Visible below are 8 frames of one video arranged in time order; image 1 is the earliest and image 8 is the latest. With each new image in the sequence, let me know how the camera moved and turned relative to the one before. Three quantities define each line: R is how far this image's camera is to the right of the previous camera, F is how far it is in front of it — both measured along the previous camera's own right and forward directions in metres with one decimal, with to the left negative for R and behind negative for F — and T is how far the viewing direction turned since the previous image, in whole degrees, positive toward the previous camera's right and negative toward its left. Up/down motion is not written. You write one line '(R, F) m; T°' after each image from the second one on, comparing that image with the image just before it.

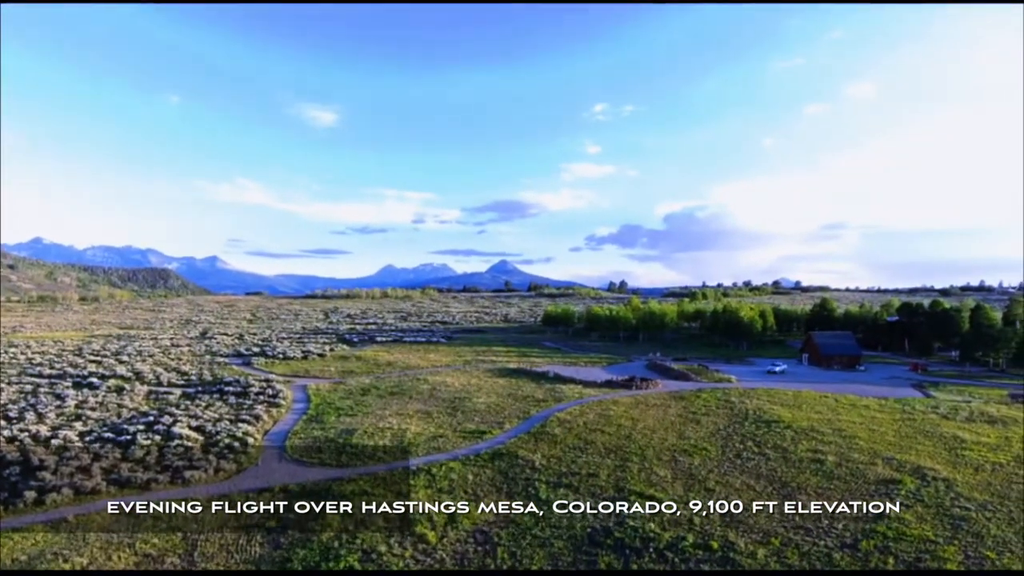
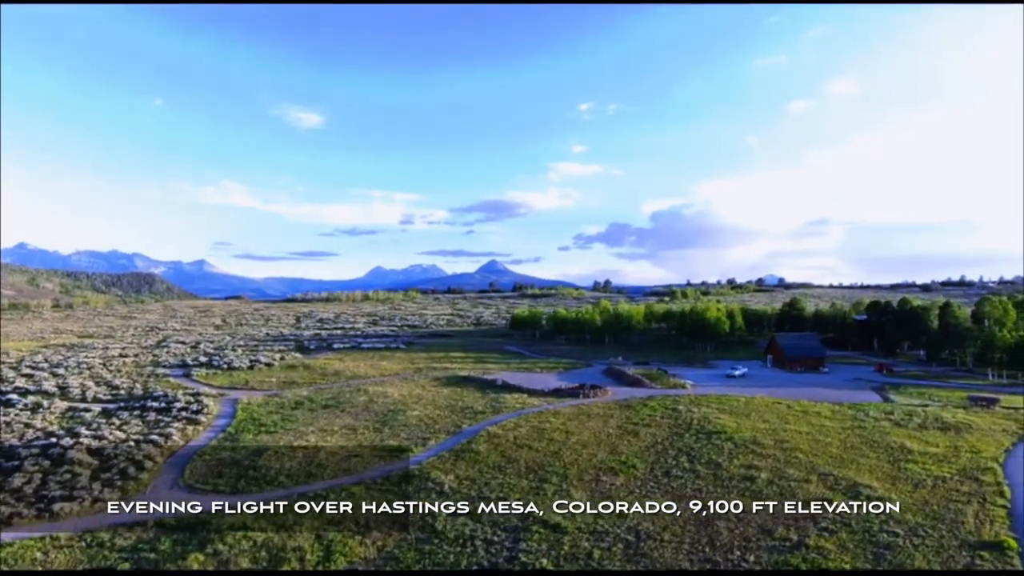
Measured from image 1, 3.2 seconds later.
(+3.4, +2.0) m; +1°
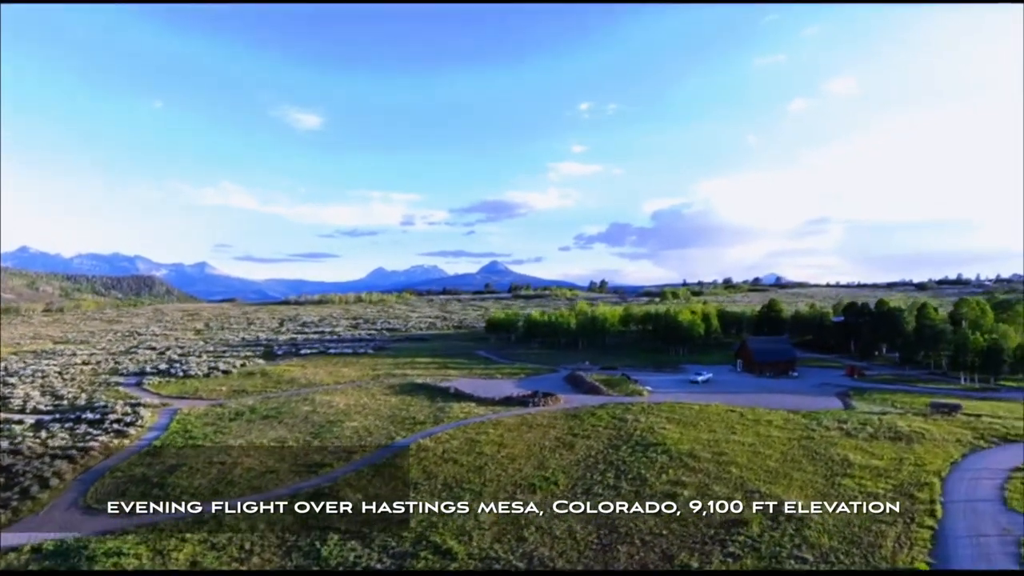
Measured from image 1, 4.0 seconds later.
(+3.6, +1.2) m; 0°
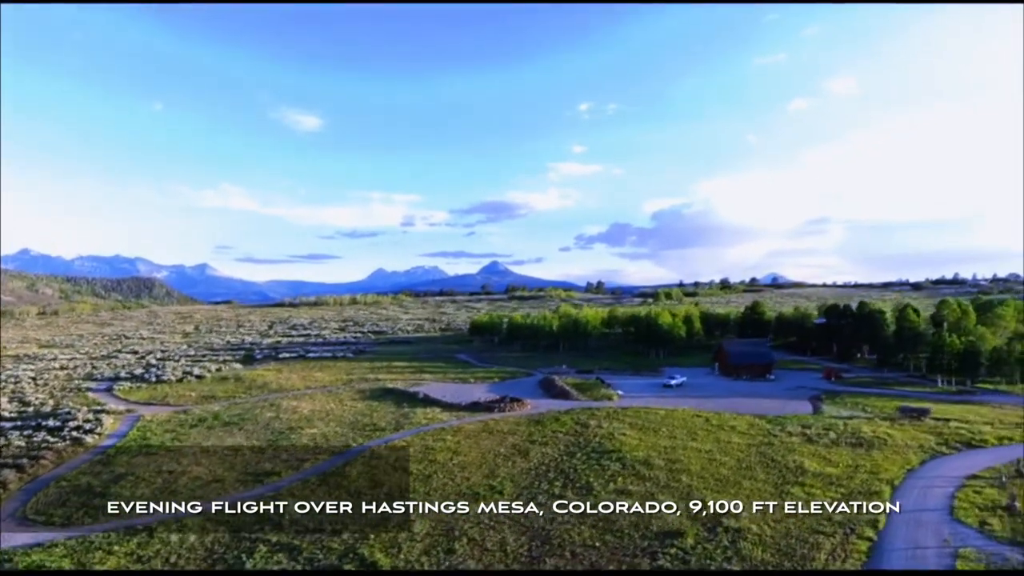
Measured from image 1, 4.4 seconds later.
(+2.3, +0.3) m; 0°
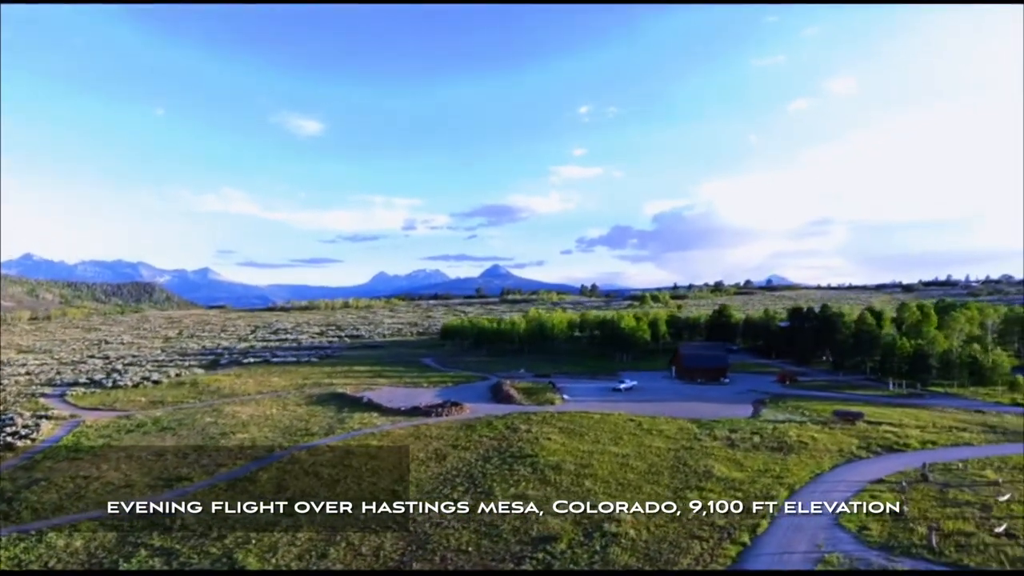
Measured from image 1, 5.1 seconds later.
(+4.2, -0.2) m; 0°
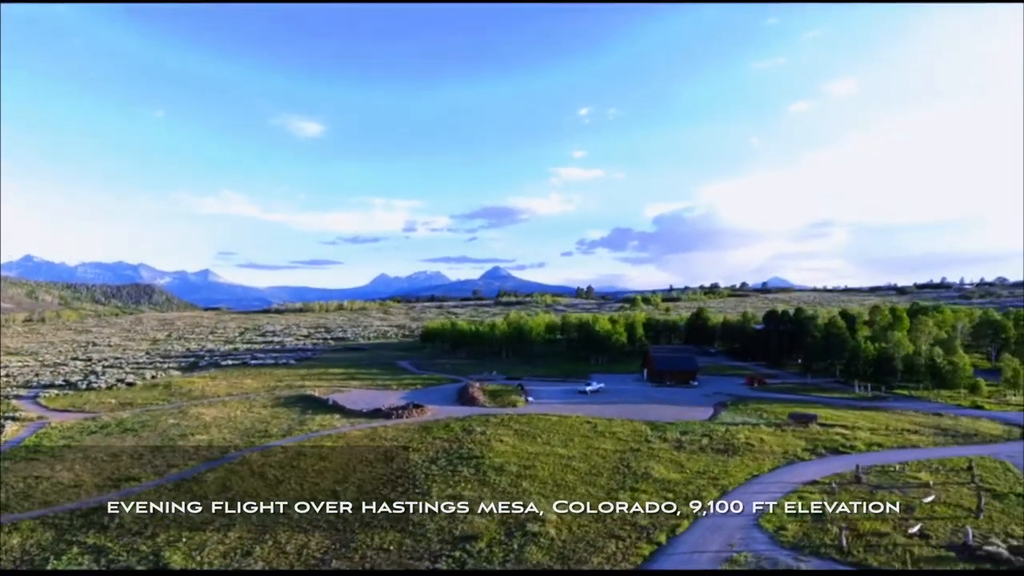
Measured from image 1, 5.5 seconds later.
(+2.7, -0.5) m; 0°
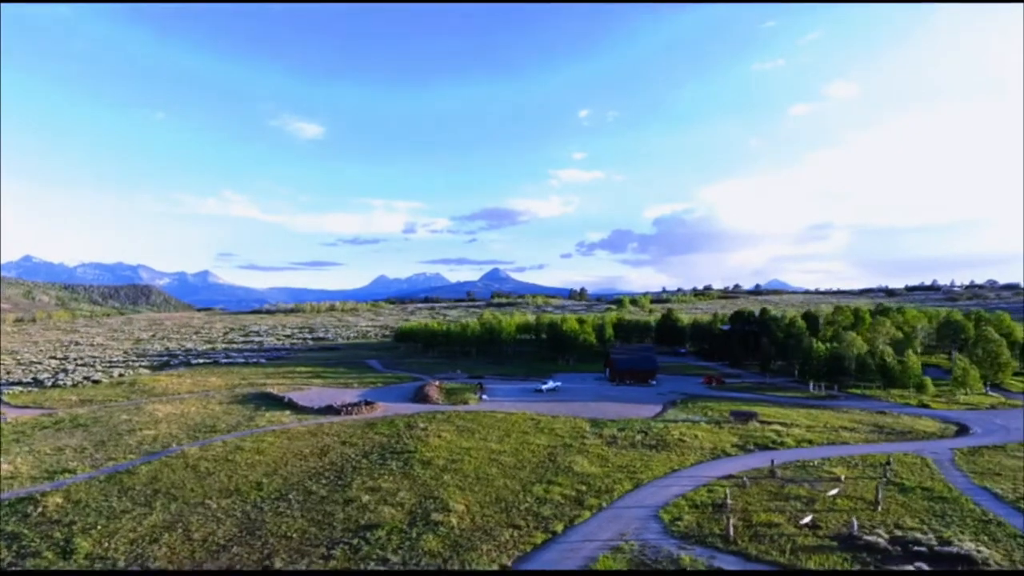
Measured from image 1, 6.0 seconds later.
(+3.5, -0.7) m; 0°
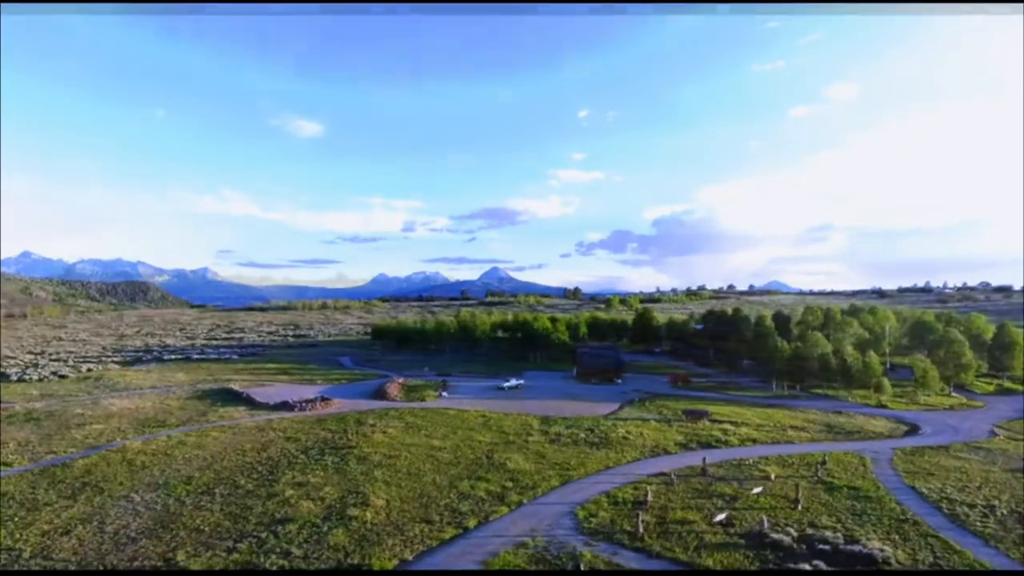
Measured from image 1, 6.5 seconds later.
(+3.0, -0.1) m; 0°
